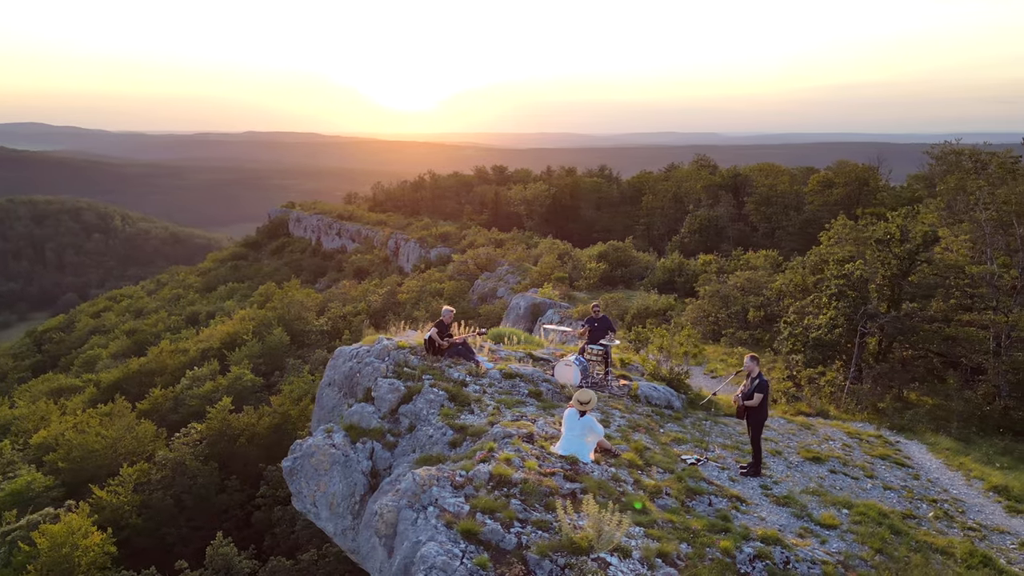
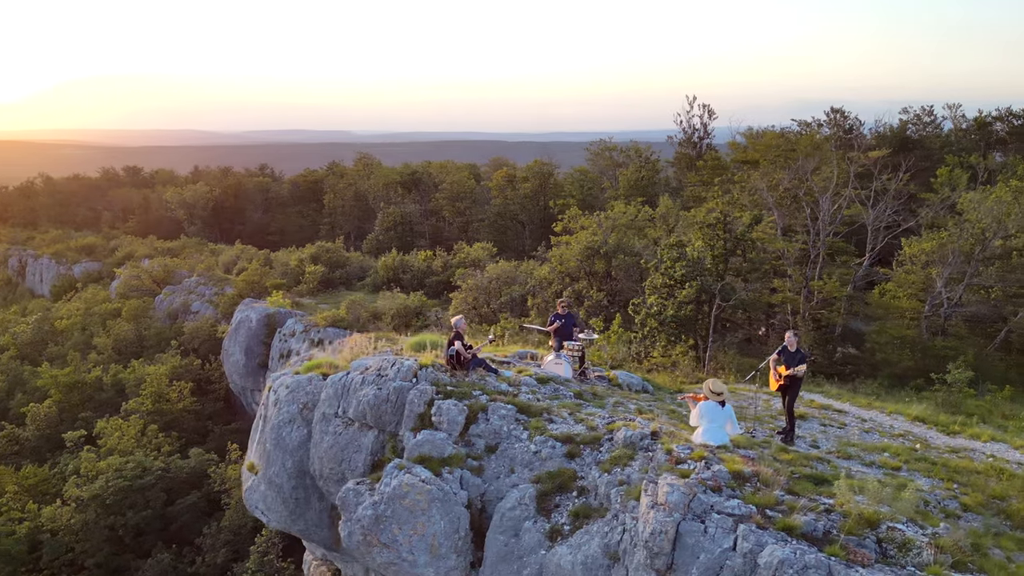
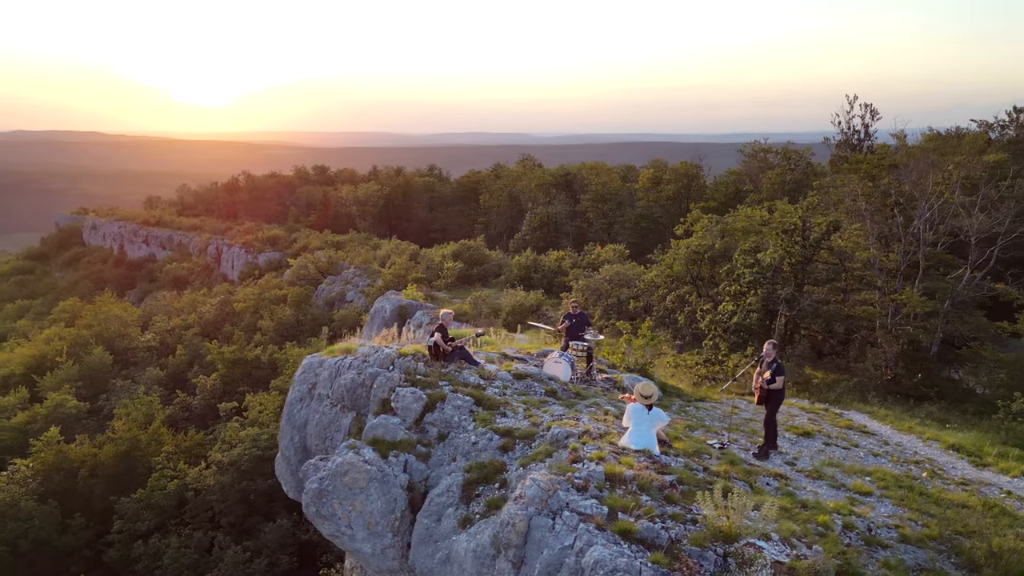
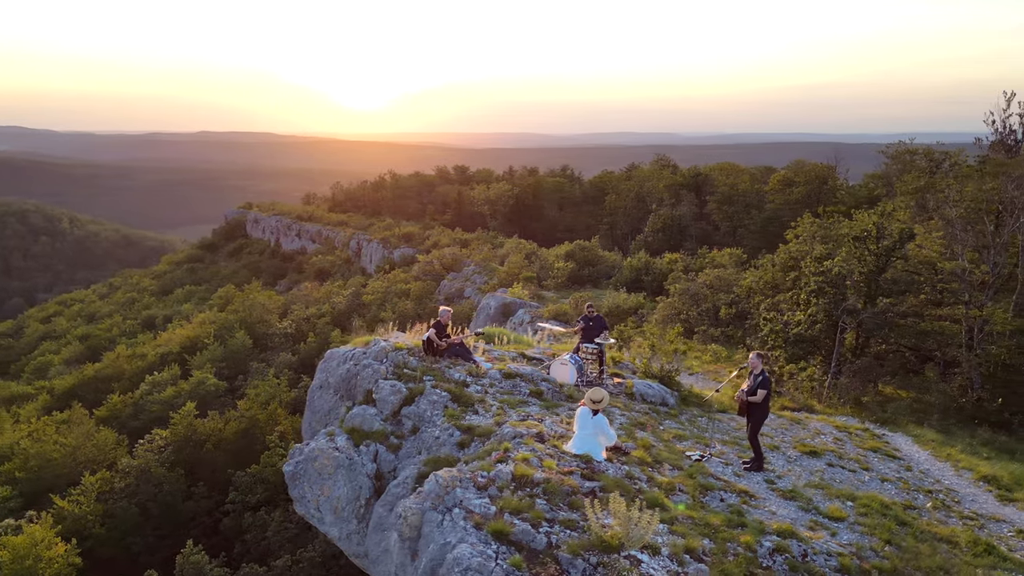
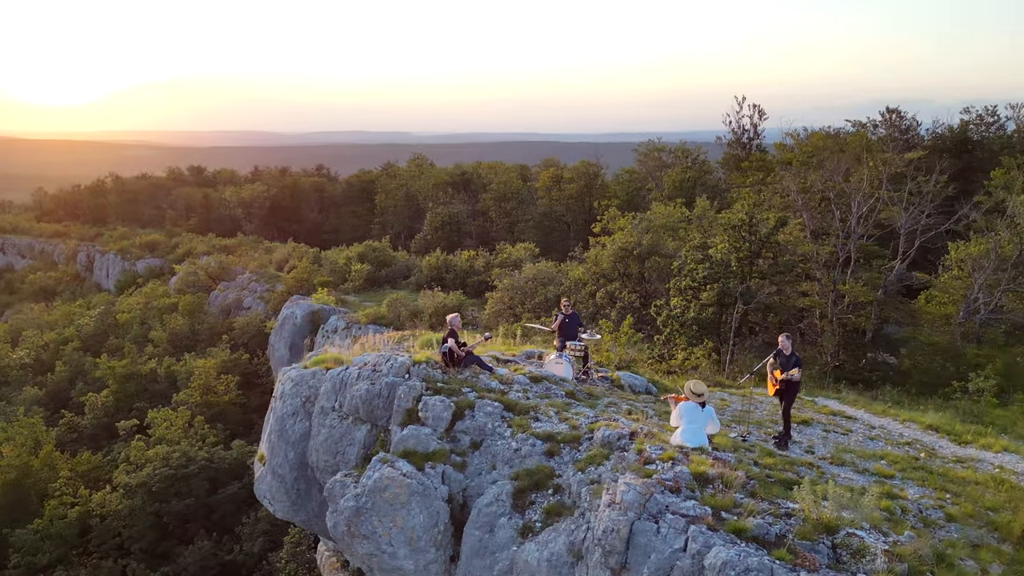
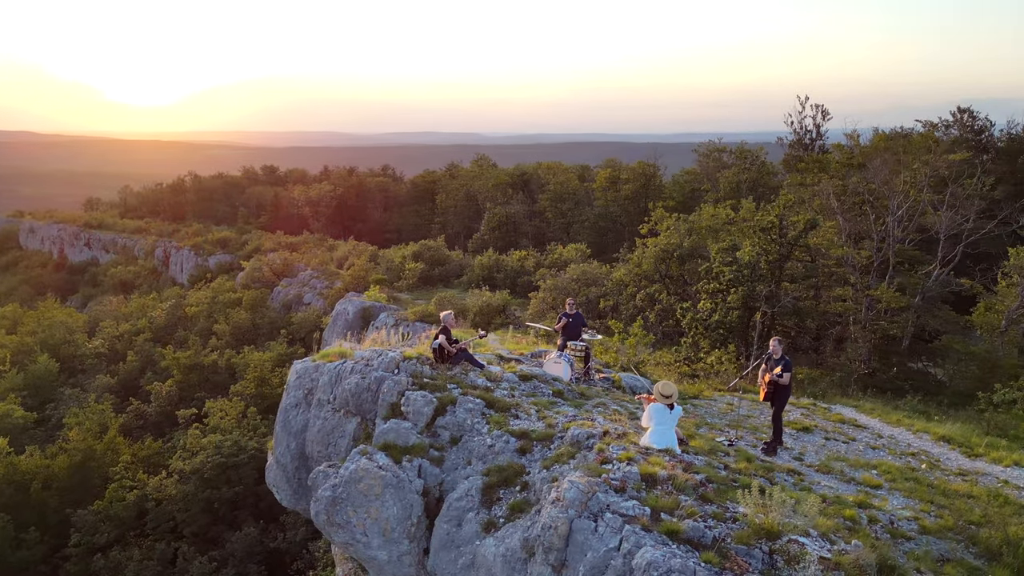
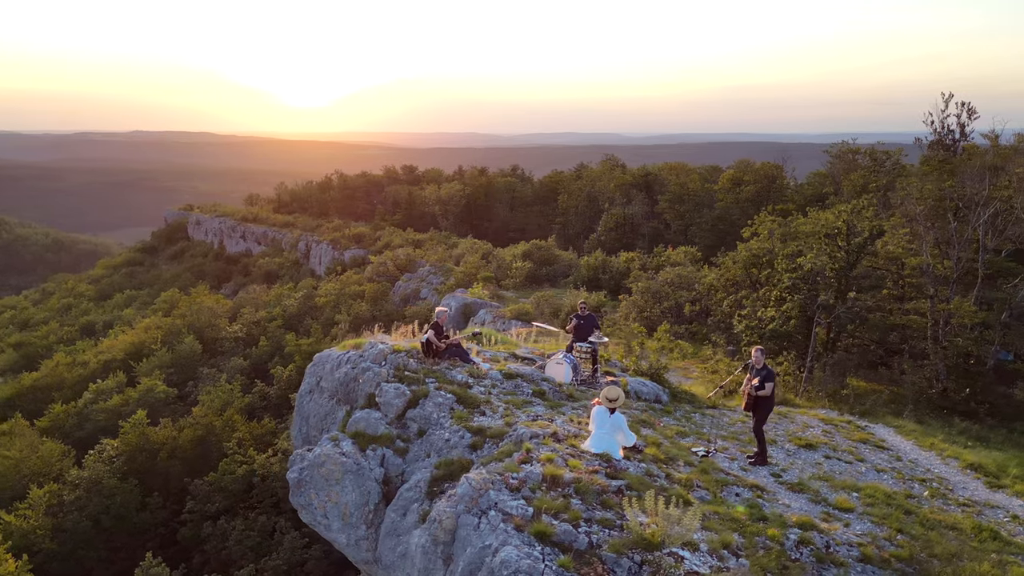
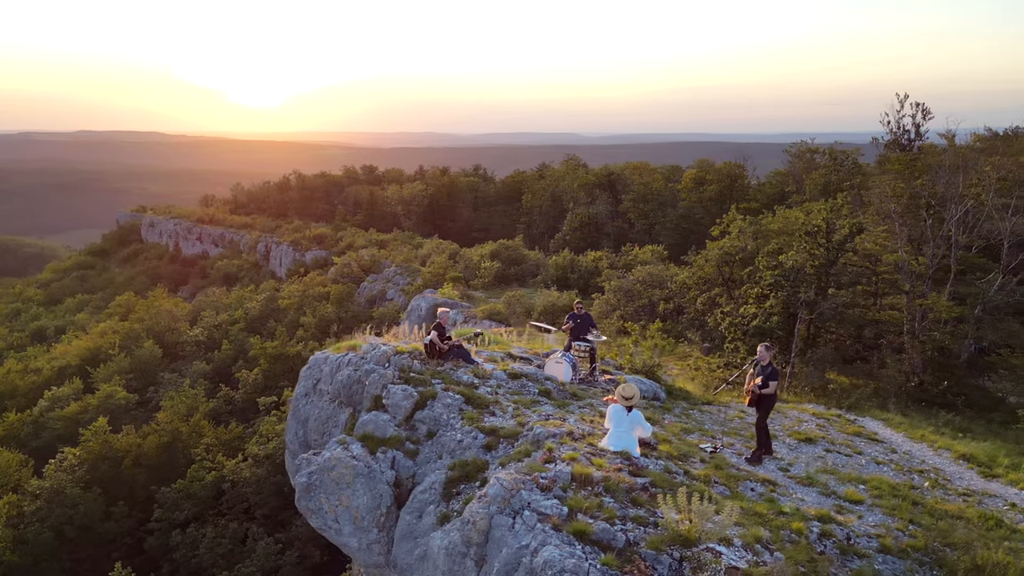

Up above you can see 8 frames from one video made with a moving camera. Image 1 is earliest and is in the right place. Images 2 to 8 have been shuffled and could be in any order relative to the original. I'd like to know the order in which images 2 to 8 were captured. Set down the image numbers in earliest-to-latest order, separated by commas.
4, 7, 8, 3, 6, 5, 2
